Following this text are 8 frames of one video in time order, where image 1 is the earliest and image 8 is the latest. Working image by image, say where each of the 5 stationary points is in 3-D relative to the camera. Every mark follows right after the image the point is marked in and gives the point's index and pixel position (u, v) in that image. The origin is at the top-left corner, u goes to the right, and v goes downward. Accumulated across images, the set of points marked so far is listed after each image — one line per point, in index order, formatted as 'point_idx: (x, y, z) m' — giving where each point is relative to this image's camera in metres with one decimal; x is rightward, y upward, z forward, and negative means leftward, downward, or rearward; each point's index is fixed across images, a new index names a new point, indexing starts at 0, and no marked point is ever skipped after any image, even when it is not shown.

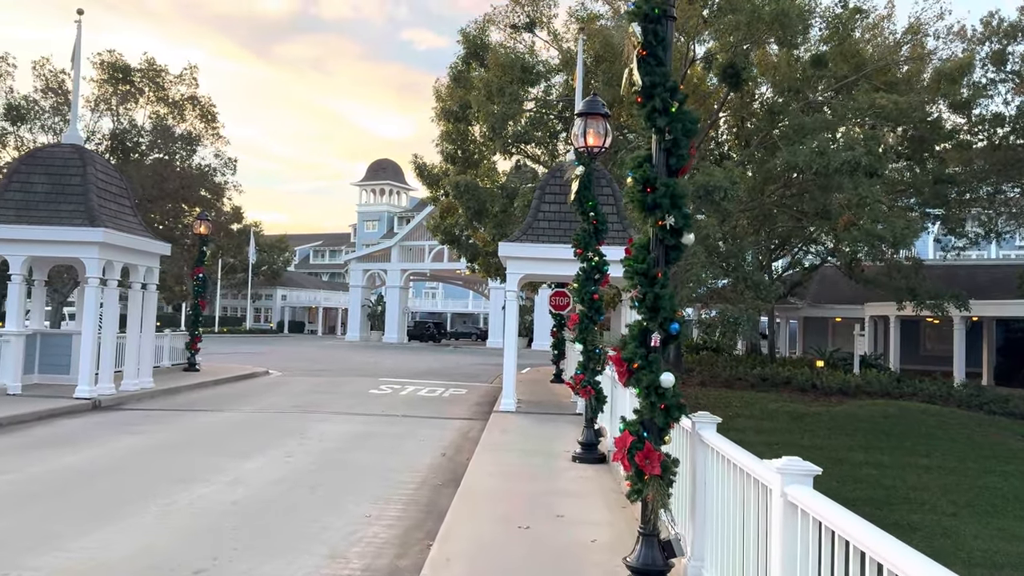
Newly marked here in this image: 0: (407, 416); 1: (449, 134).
0: (-1.6, -1.9, +11.9) m
1: (-1.4, +3.4, +17.9) m
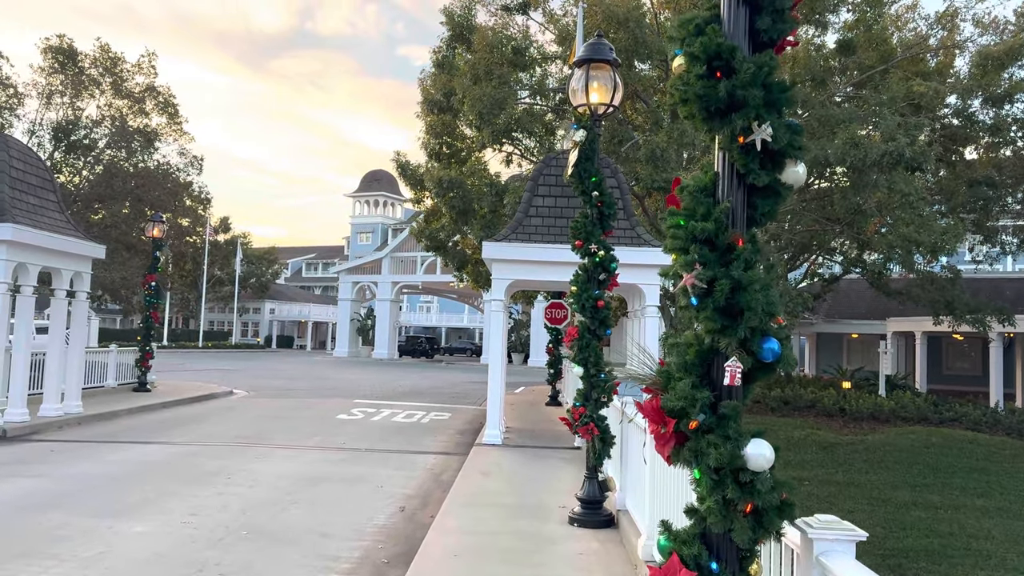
0: (-1.7, -2.0, +9.9) m
1: (-1.6, +3.2, +16.0) m
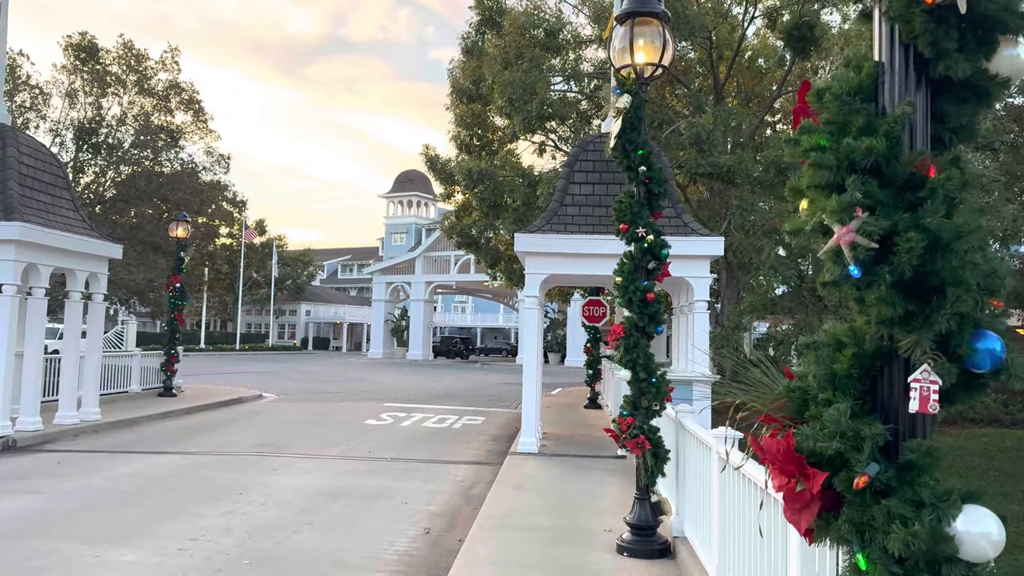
0: (-1.3, -2.0, +9.2) m
1: (-0.9, +3.2, +15.3) m
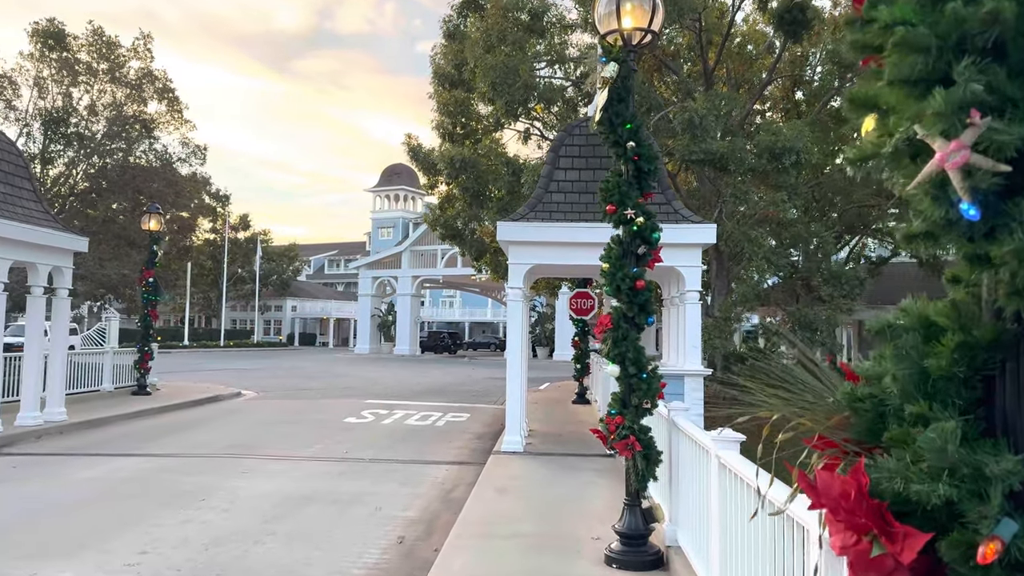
0: (-1.5, -1.9, +8.7) m
1: (-1.2, +3.4, +14.8) m
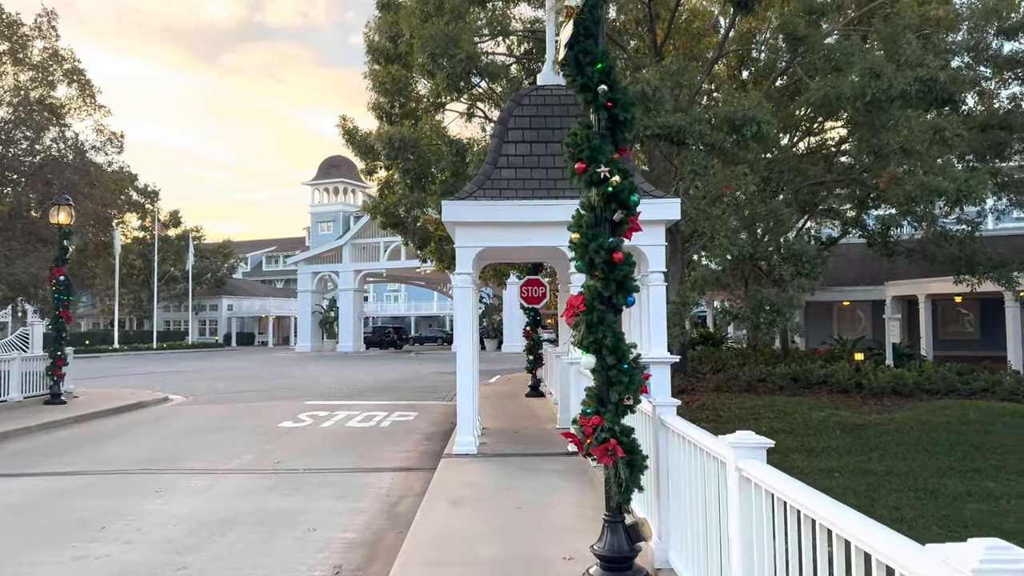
0: (-1.9, -1.8, +7.8) m
1: (-2.2, +3.5, +13.8) m
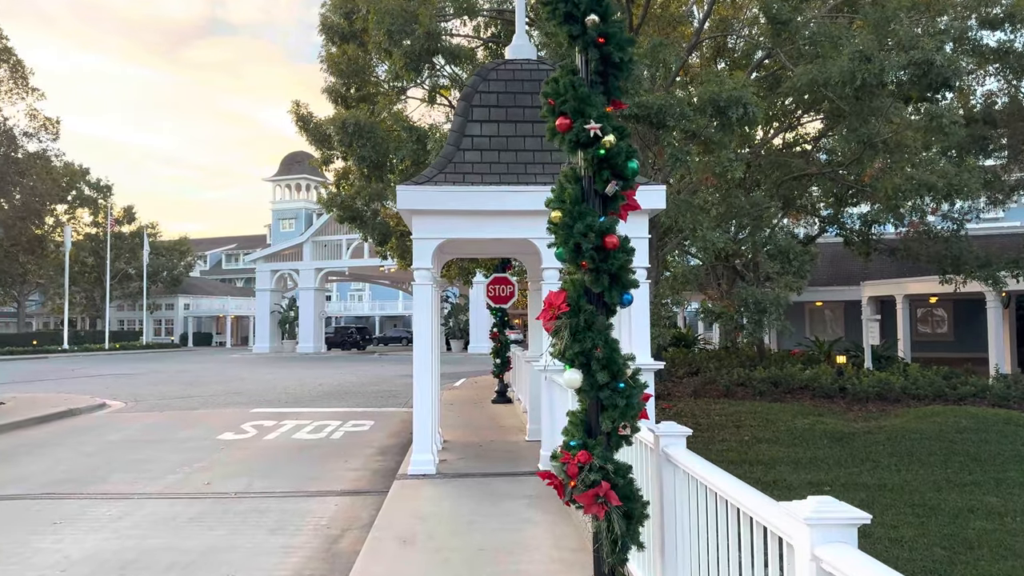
0: (-2.2, -1.7, +6.8) m
1: (-2.8, +3.5, +12.8) m
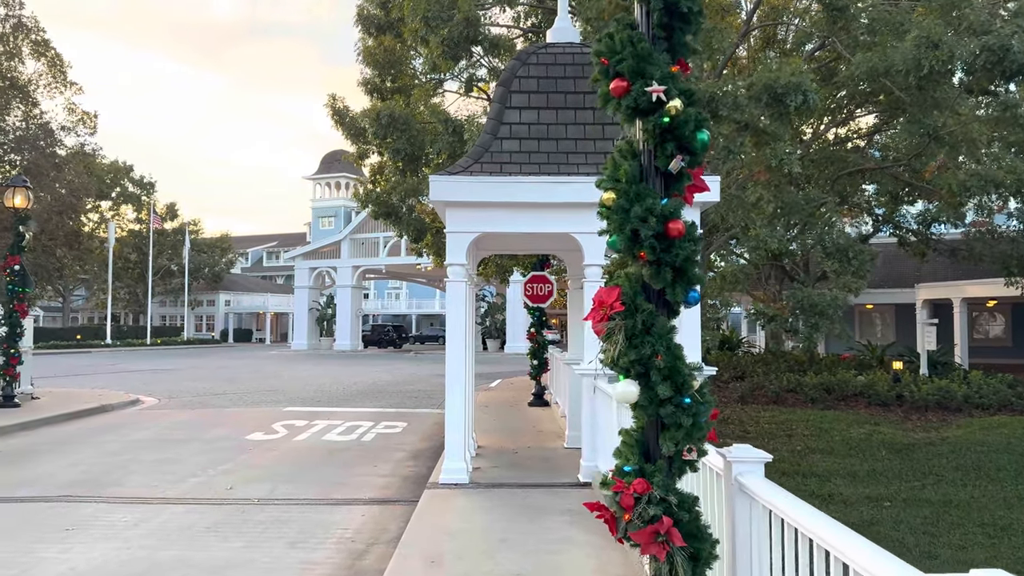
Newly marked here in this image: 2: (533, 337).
0: (-1.9, -1.7, +6.4) m
1: (-2.2, +3.6, +12.4) m
2: (+0.3, -0.8, +12.4) m
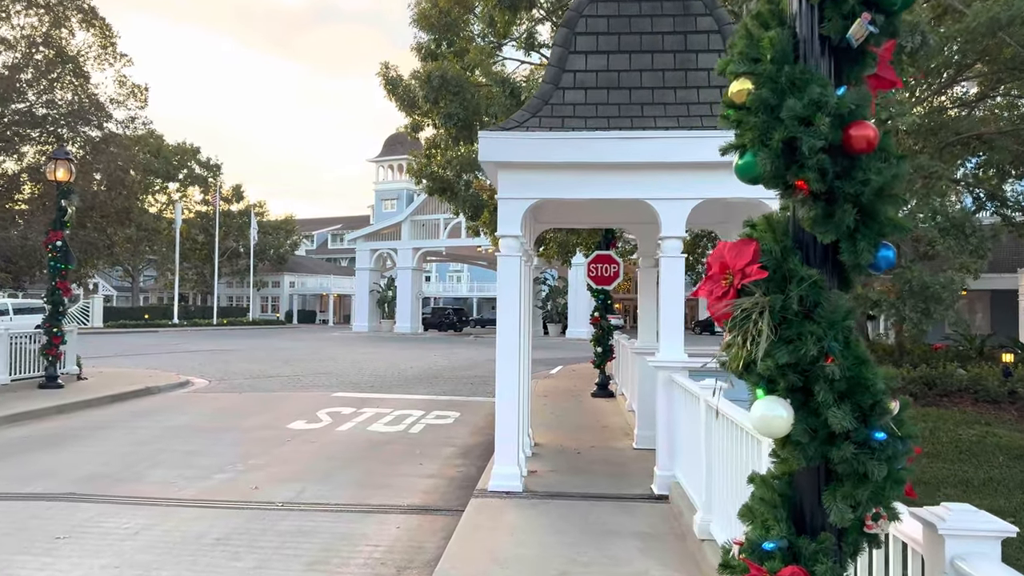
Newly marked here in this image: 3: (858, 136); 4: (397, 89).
0: (-1.5, -1.5, +5.6) m
1: (-1.2, +3.9, +11.5) m
2: (+1.2, -0.5, +11.4) m
3: (+0.6, +0.3, +1.4) m
4: (-1.9, +3.3, +13.2) m
